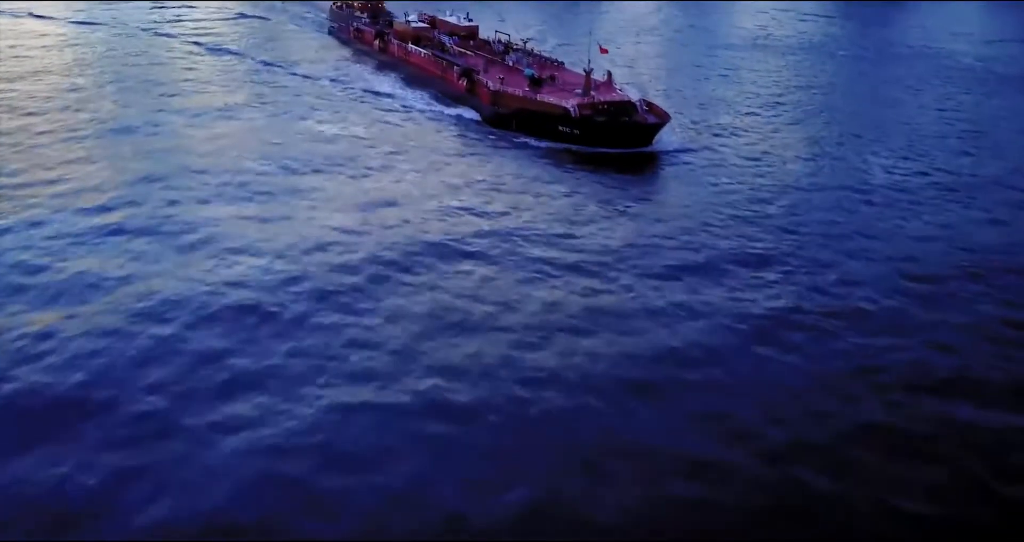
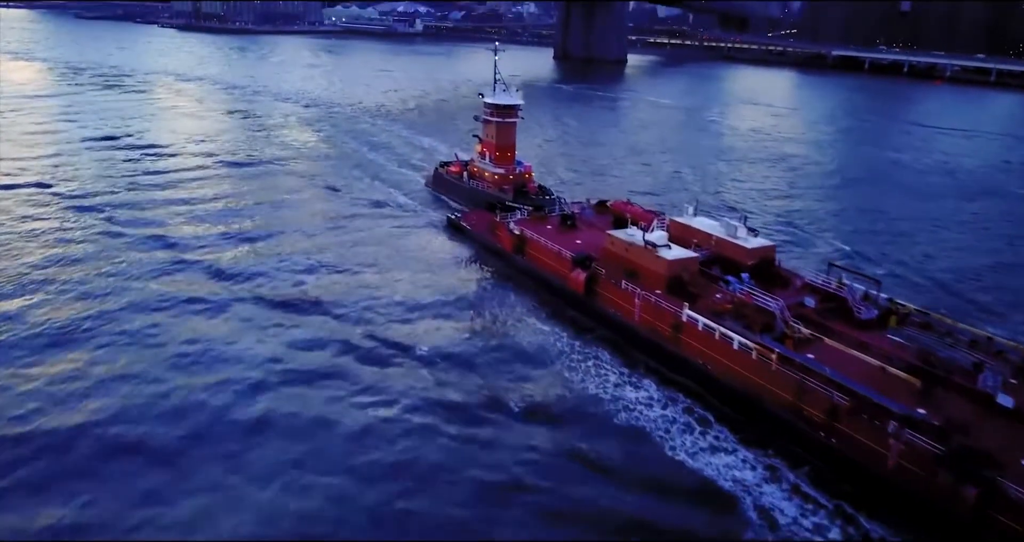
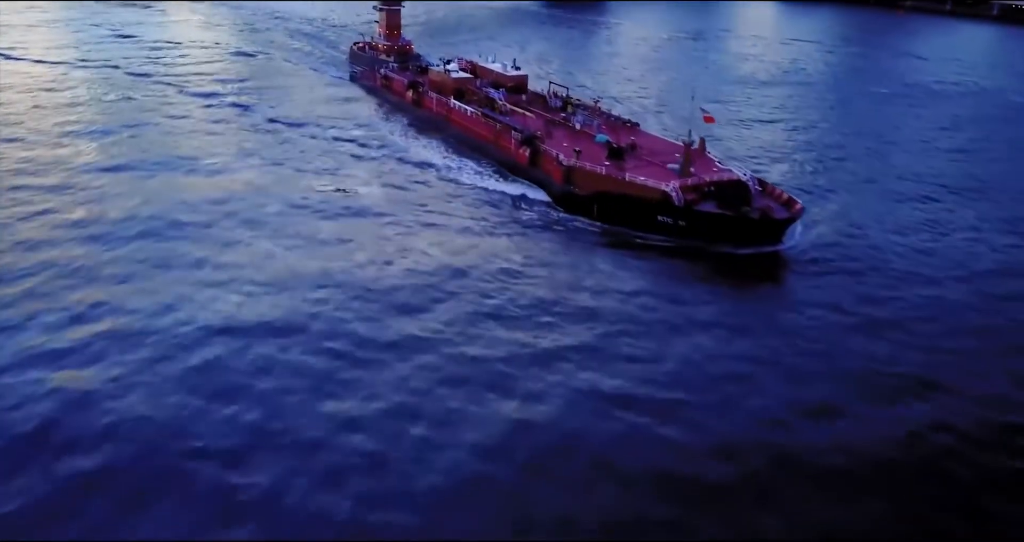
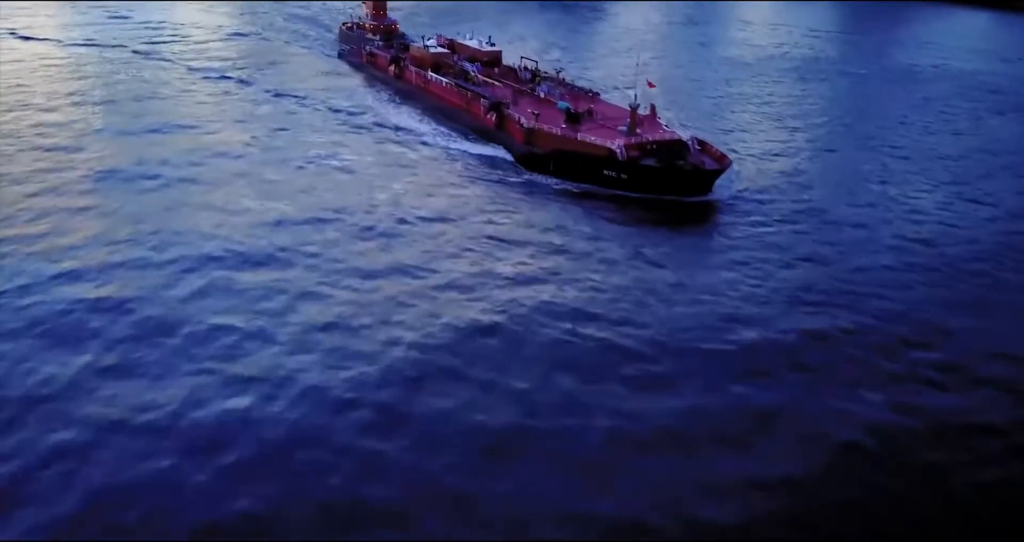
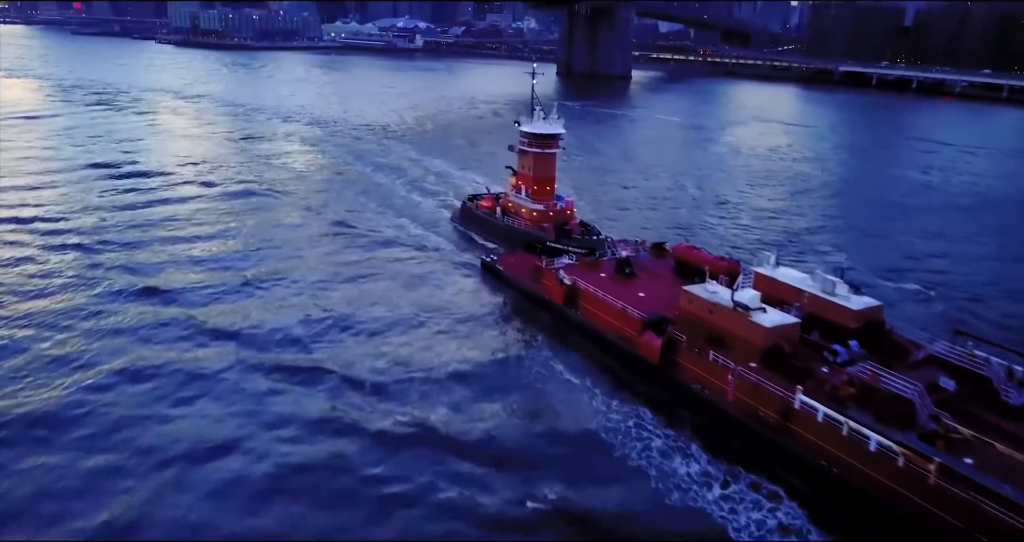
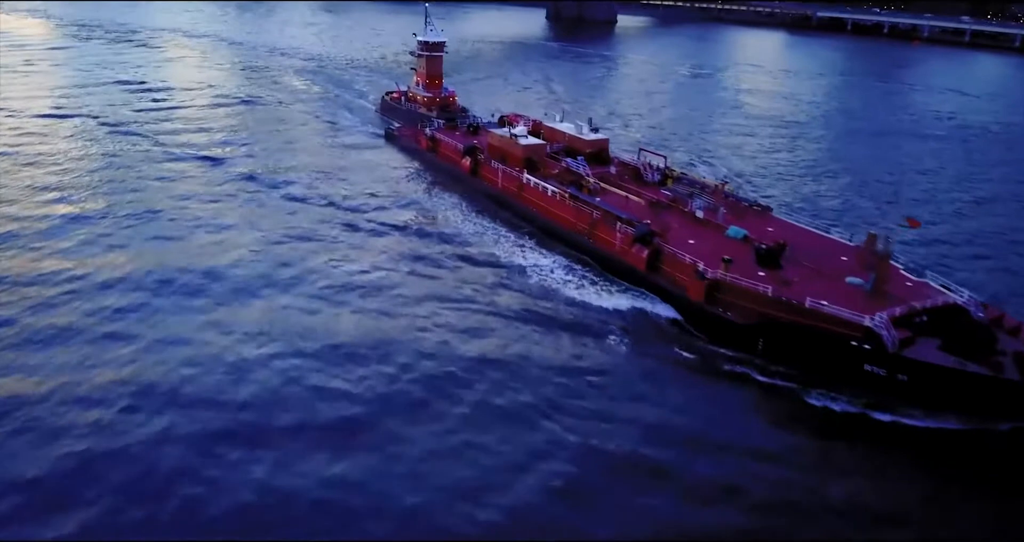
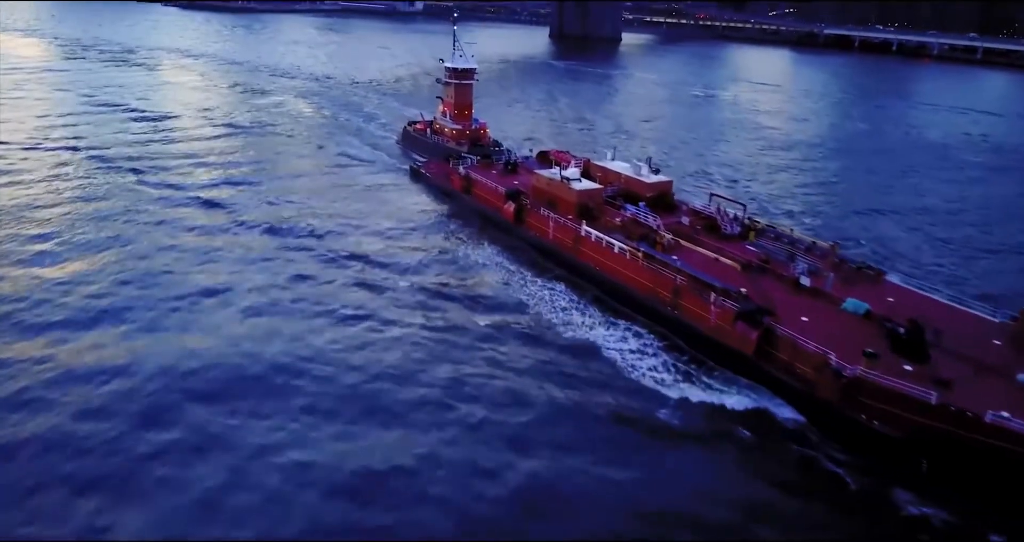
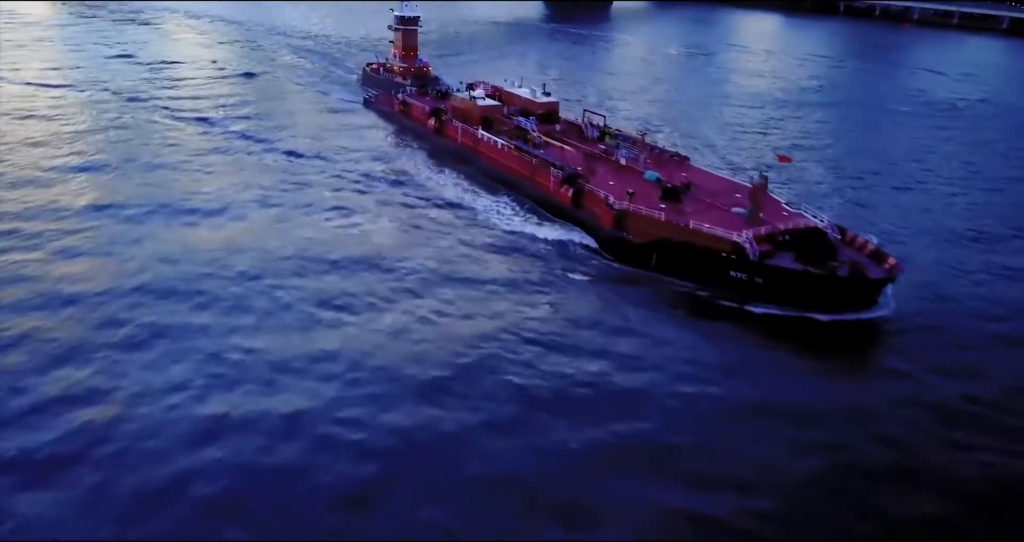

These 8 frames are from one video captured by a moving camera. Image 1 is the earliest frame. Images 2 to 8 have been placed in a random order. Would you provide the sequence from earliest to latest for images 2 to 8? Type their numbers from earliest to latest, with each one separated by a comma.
4, 3, 8, 6, 7, 2, 5
